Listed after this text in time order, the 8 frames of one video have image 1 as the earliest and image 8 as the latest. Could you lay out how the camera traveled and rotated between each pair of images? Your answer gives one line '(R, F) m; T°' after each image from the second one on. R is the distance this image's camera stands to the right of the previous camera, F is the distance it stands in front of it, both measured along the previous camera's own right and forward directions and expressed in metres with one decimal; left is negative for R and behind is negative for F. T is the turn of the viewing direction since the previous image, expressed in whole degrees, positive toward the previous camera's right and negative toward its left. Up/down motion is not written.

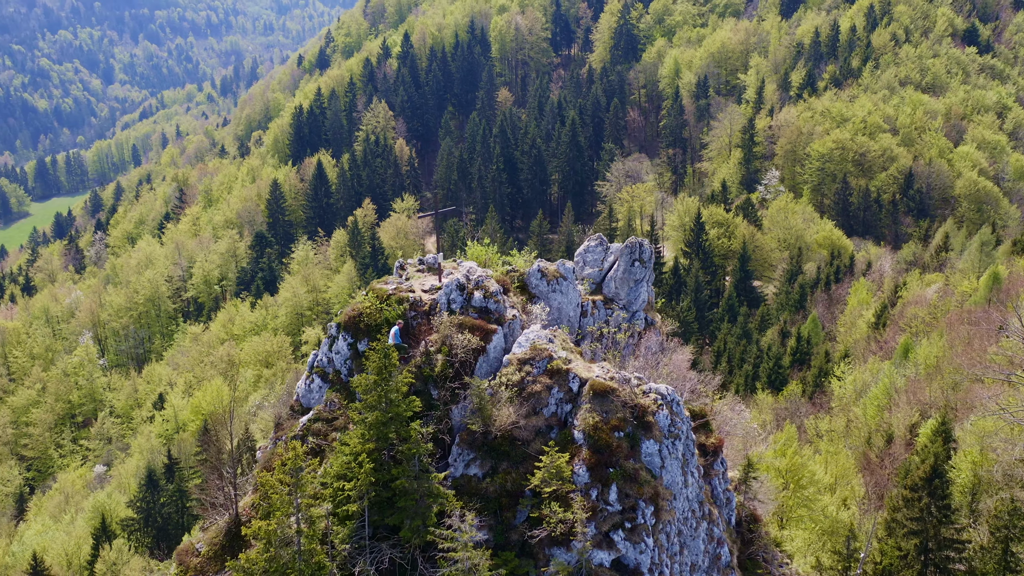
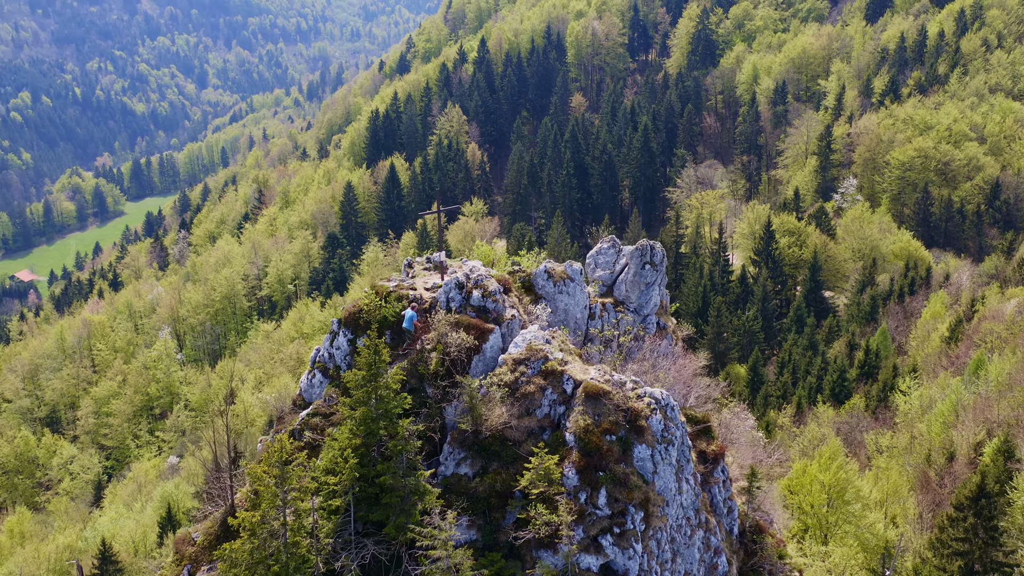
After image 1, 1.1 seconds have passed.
(+2.1, +0.1) m; -4°
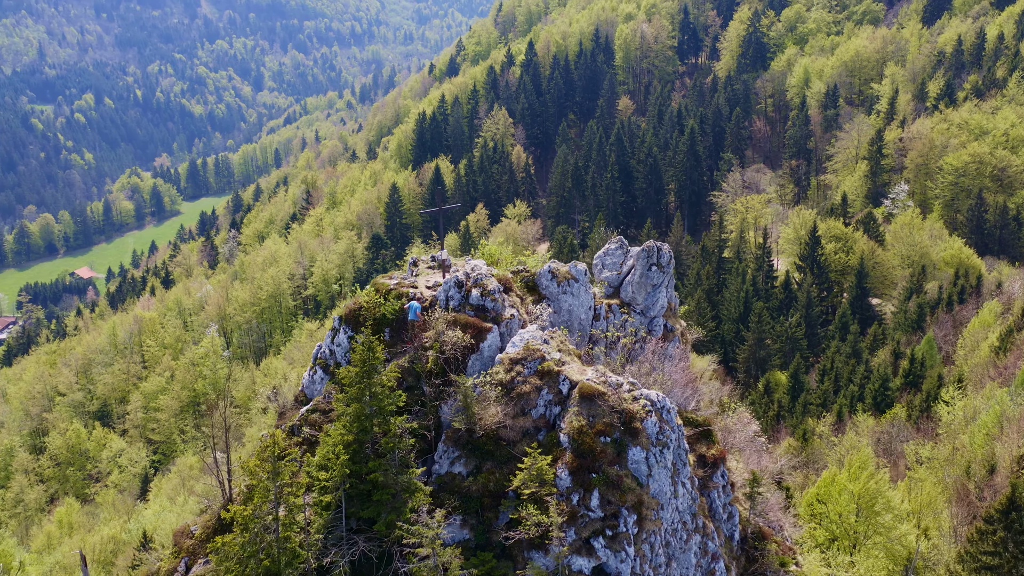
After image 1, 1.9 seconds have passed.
(+1.3, +0.1) m; -3°
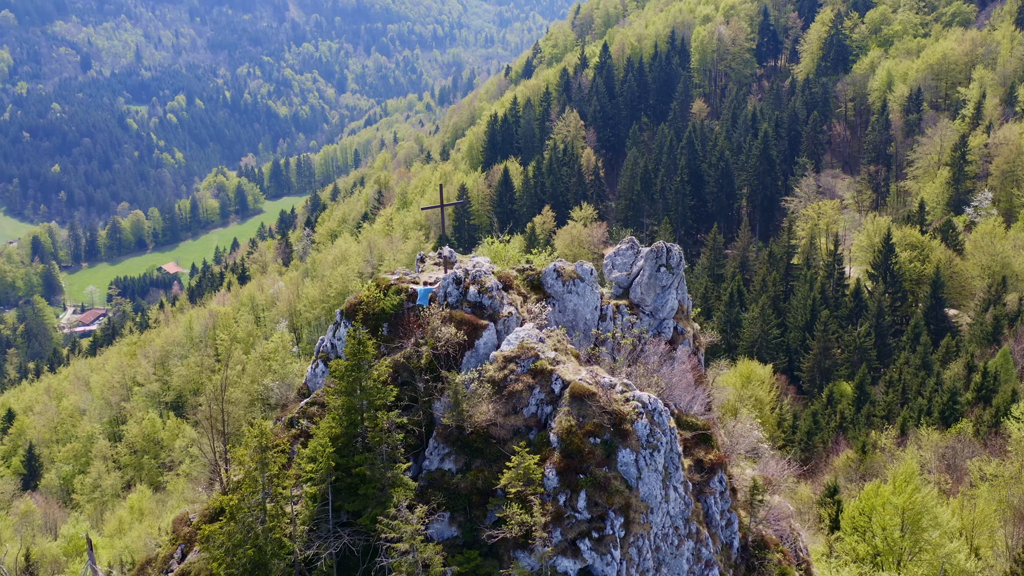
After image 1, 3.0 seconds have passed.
(+2.1, +0.2) m; -4°
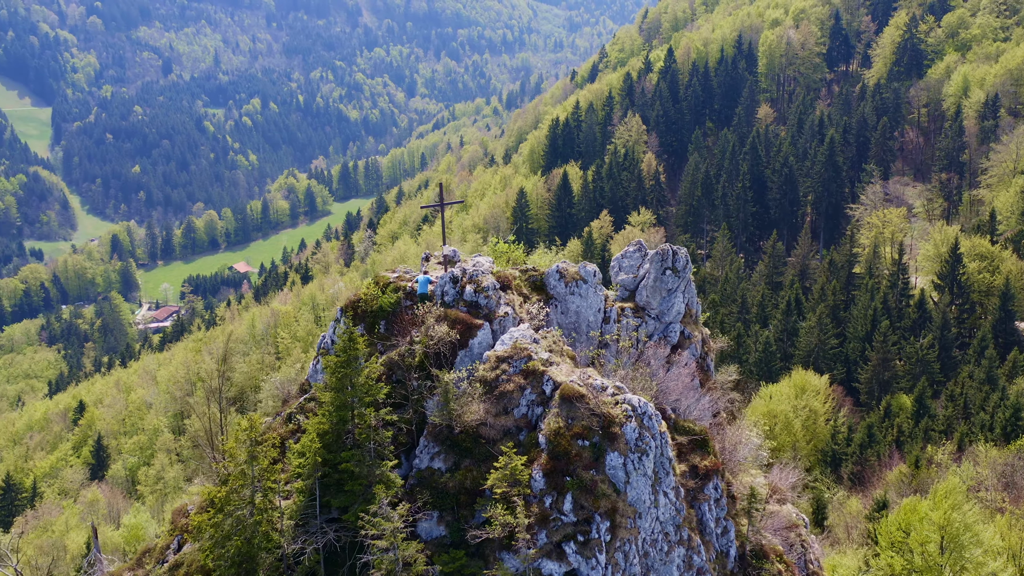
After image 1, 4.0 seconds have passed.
(+1.9, +0.1) m; -4°
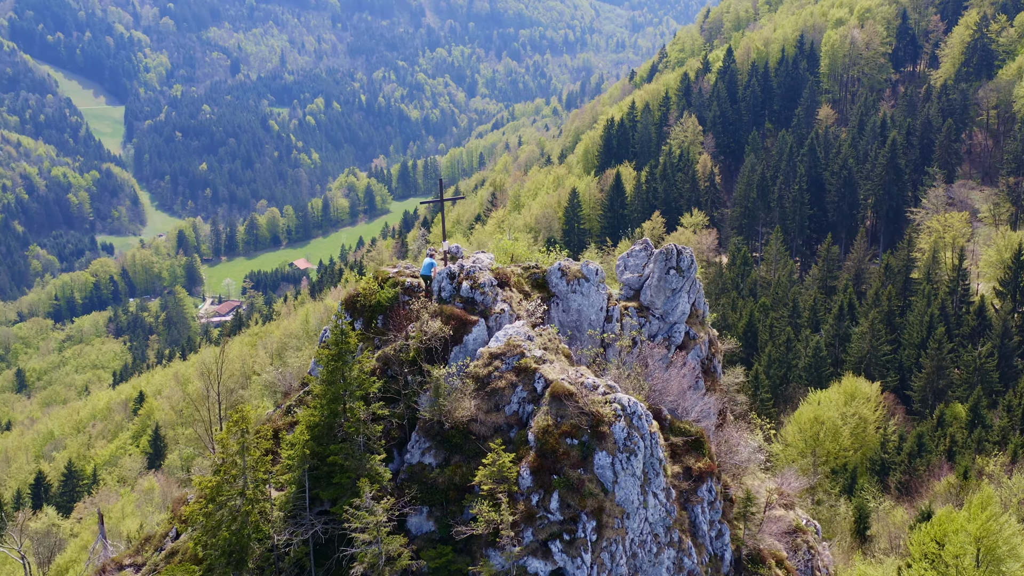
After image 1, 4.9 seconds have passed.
(+1.7, +0.1) m; -3°
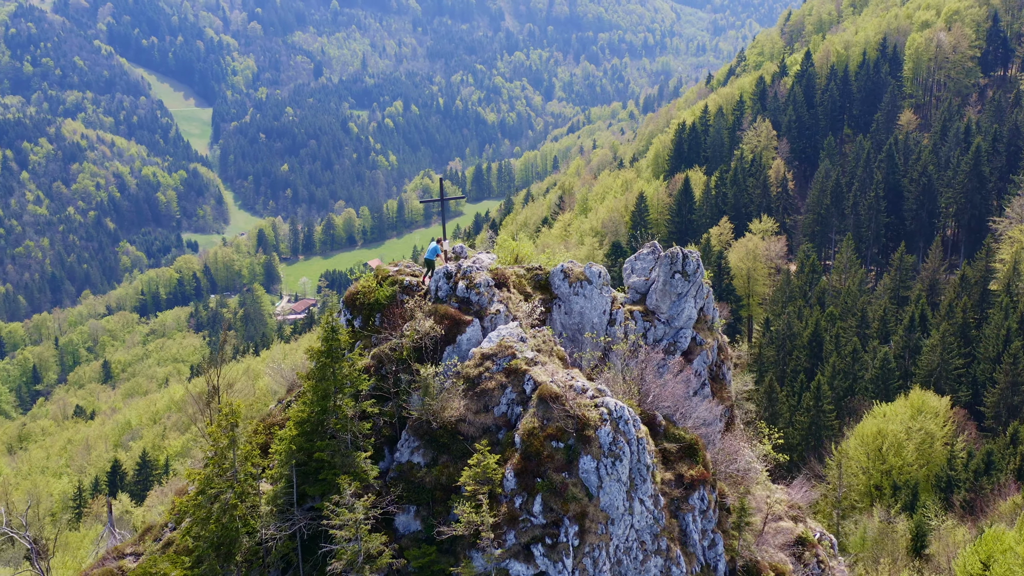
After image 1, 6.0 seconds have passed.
(+2.1, +0.2) m; -4°
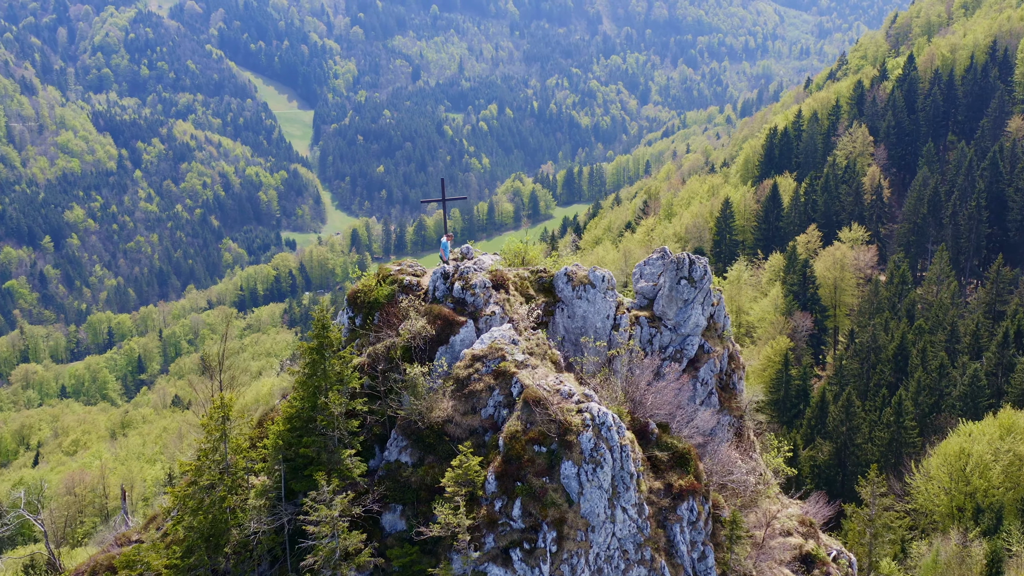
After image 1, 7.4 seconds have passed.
(+2.6, +0.3) m; -5°
